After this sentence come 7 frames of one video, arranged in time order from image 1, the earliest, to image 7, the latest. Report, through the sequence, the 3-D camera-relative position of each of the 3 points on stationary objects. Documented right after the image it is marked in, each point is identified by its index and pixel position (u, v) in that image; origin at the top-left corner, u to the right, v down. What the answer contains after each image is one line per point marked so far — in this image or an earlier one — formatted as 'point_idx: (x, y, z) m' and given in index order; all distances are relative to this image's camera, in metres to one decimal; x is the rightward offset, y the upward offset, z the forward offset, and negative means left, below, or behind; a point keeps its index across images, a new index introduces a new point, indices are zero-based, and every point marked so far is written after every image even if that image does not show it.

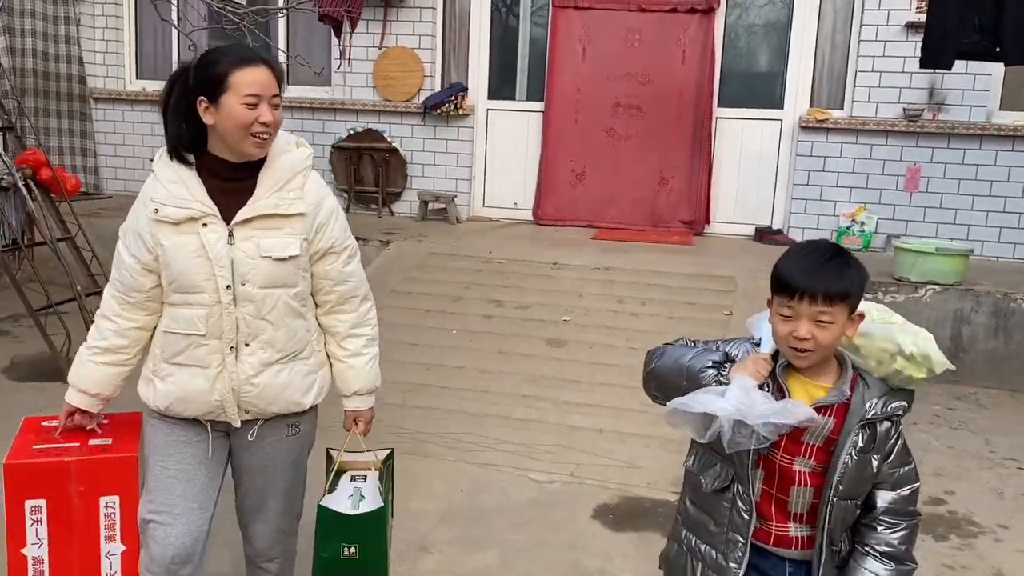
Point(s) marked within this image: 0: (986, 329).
0: (+2.9, -0.3, +5.5) m
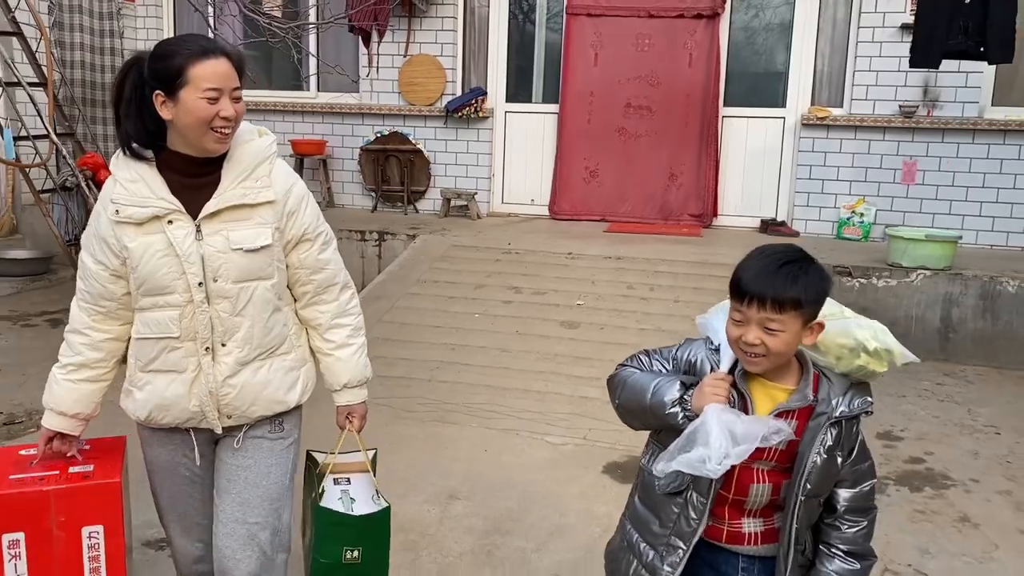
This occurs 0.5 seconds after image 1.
0: (+3.1, -0.1, +5.9) m
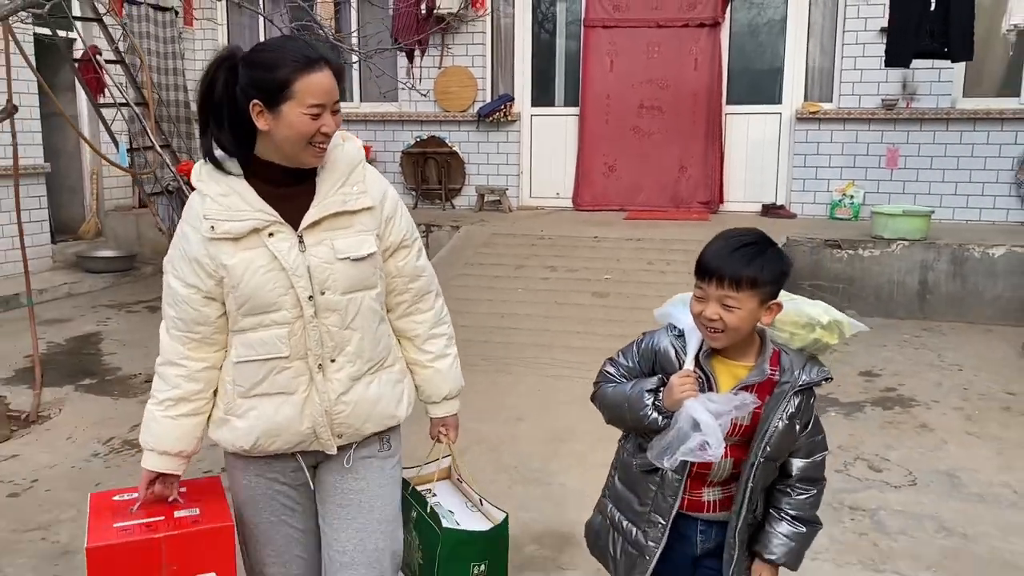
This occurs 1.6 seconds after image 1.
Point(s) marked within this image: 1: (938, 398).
0: (+3.3, +0.1, +6.8) m
1: (+2.4, -0.6, +5.1) m
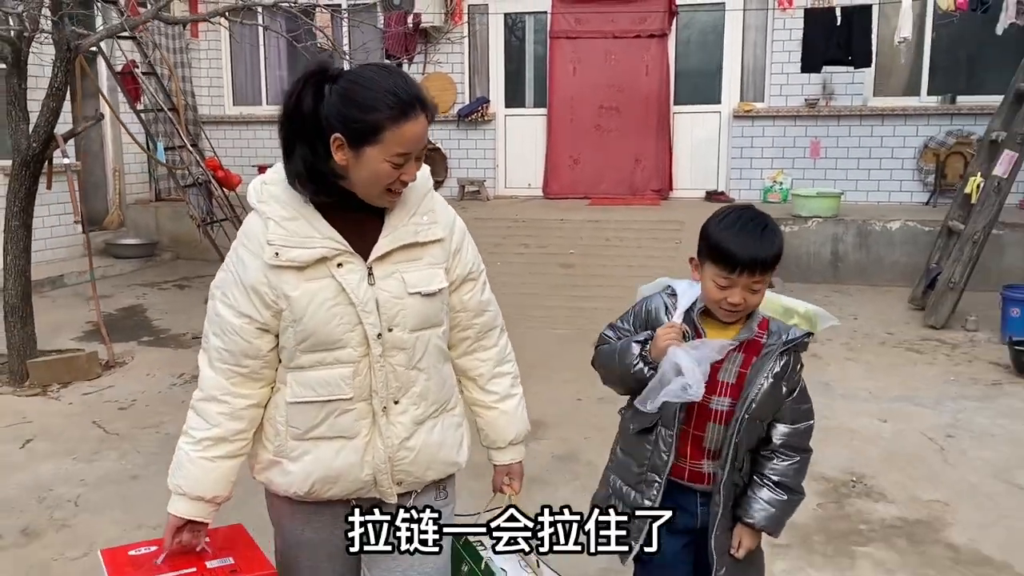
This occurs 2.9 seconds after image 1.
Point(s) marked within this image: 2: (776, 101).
0: (+3.2, +0.4, +8.2) m
1: (+2.3, -0.4, +6.4) m
2: (+2.9, +2.0, +9.6) m
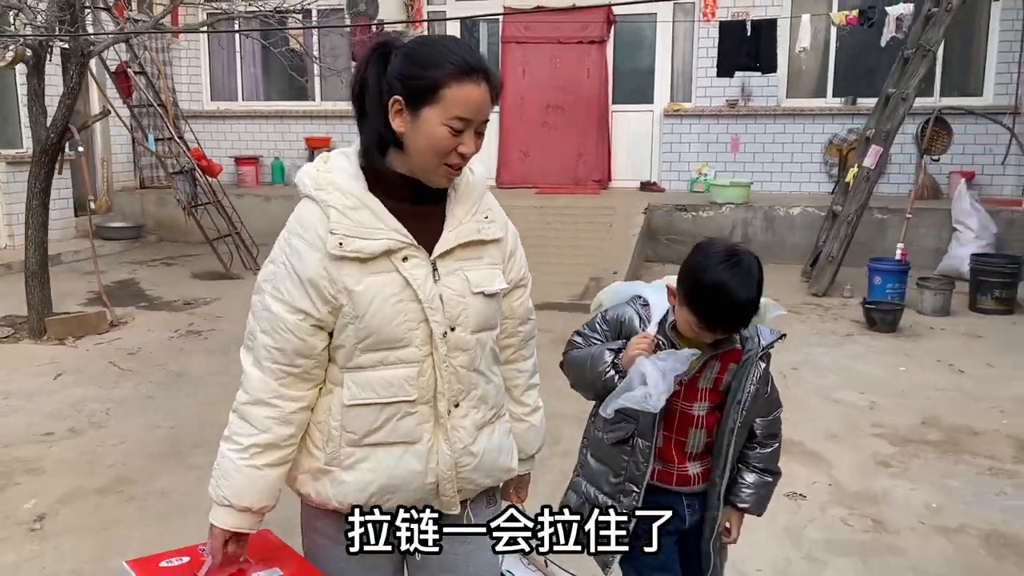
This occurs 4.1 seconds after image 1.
0: (+2.7, +0.6, +9.4) m
1: (+1.9, -0.1, +7.6) m
2: (+2.3, +2.3, +10.8) m
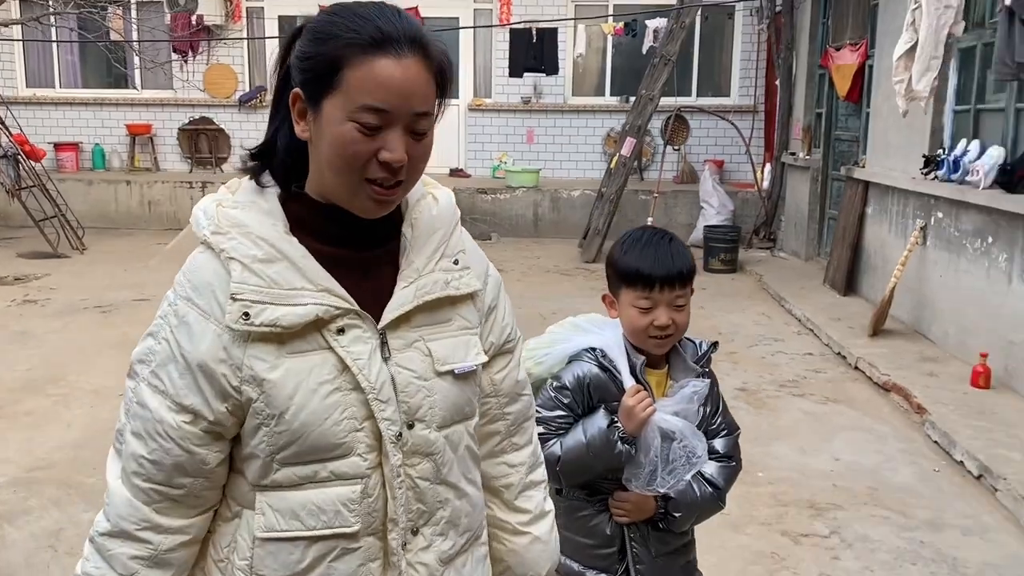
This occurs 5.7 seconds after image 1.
0: (+0.5, +1.0, +10.9) m
1: (0.0, +0.2, +9.0) m
2: (-0.2, +2.6, +12.2) m
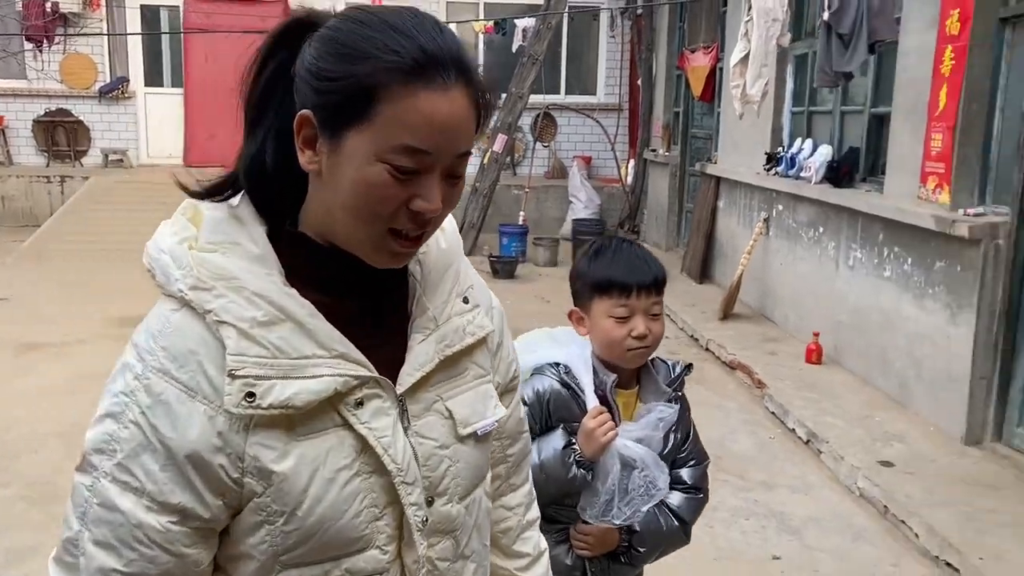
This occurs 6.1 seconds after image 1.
0: (-1.1, +1.1, +11.1) m
1: (-1.2, +0.3, +9.1) m
2: (-1.9, +2.7, +12.2) m
